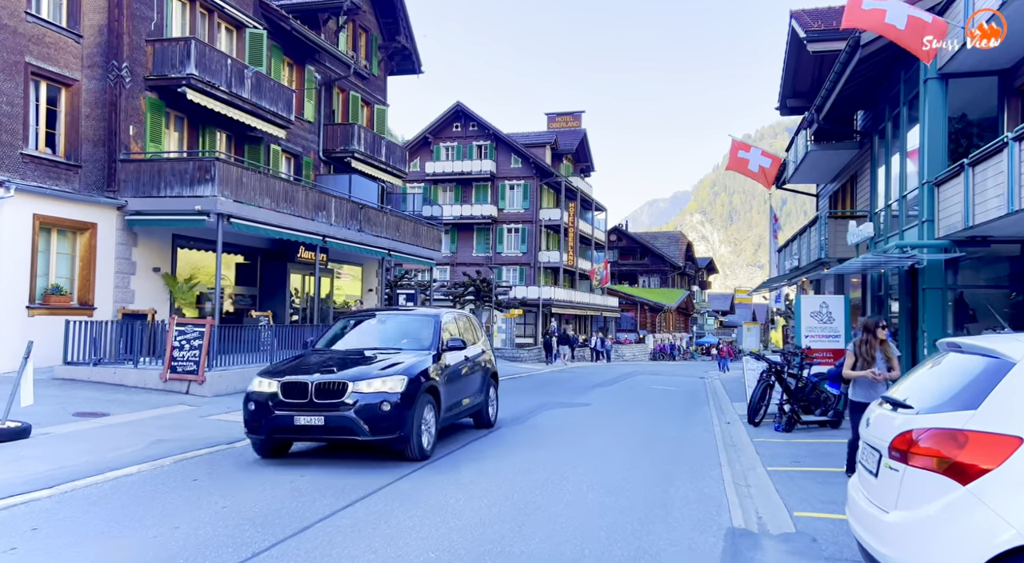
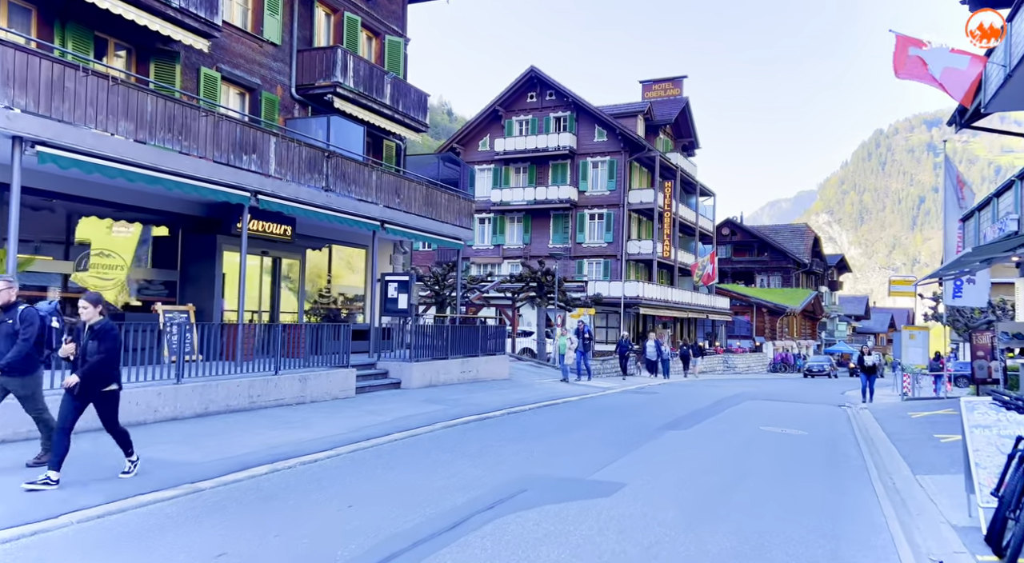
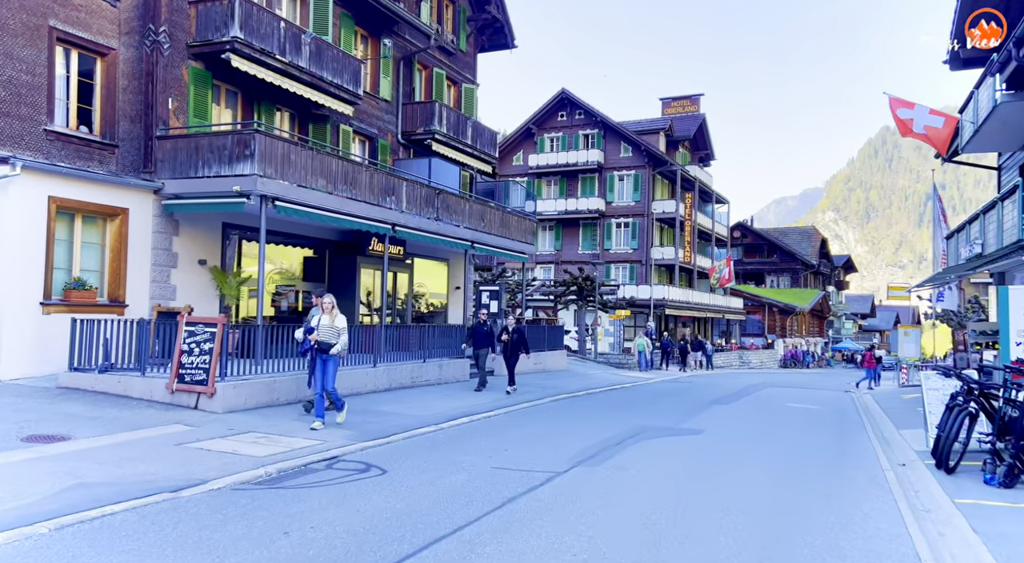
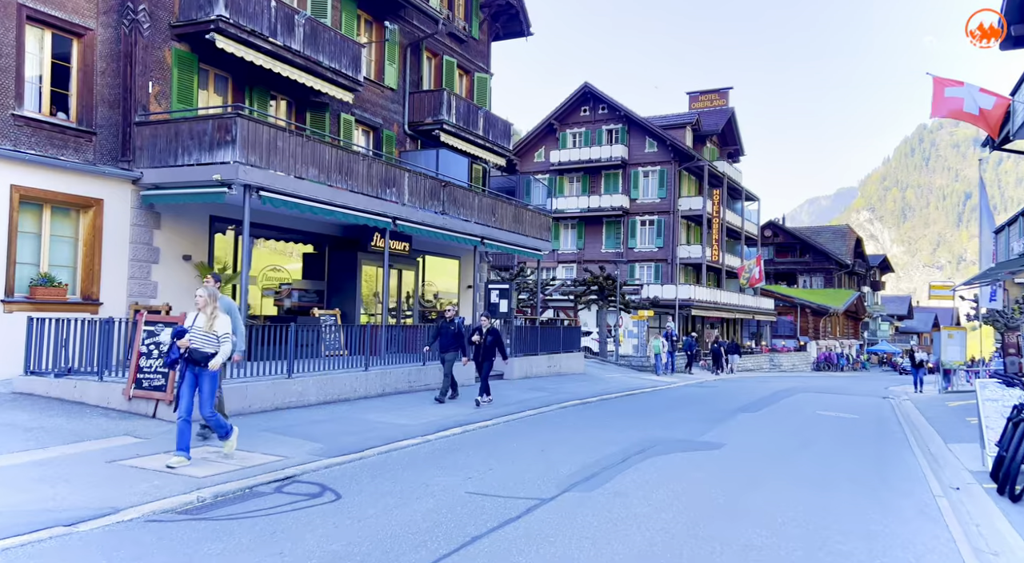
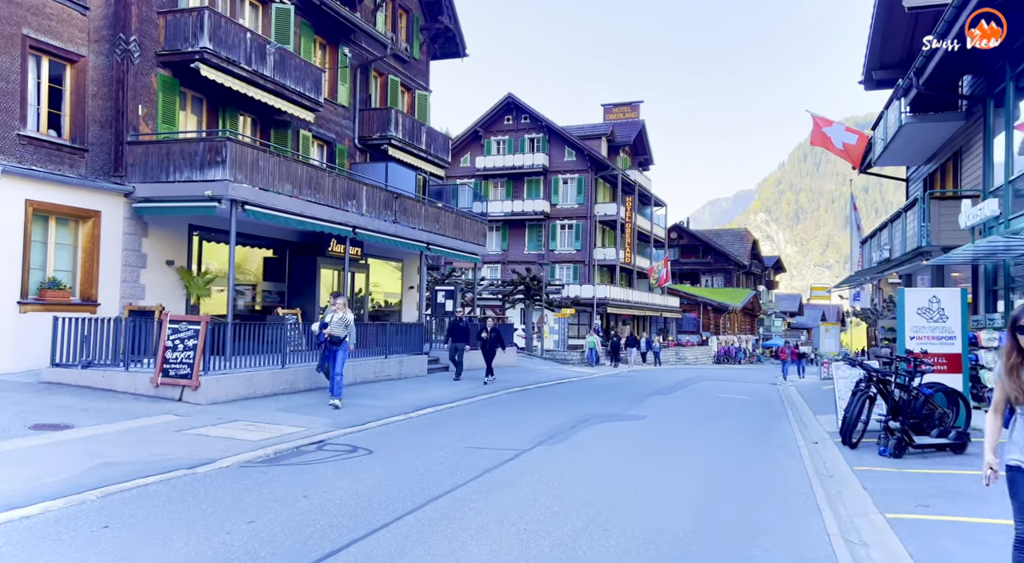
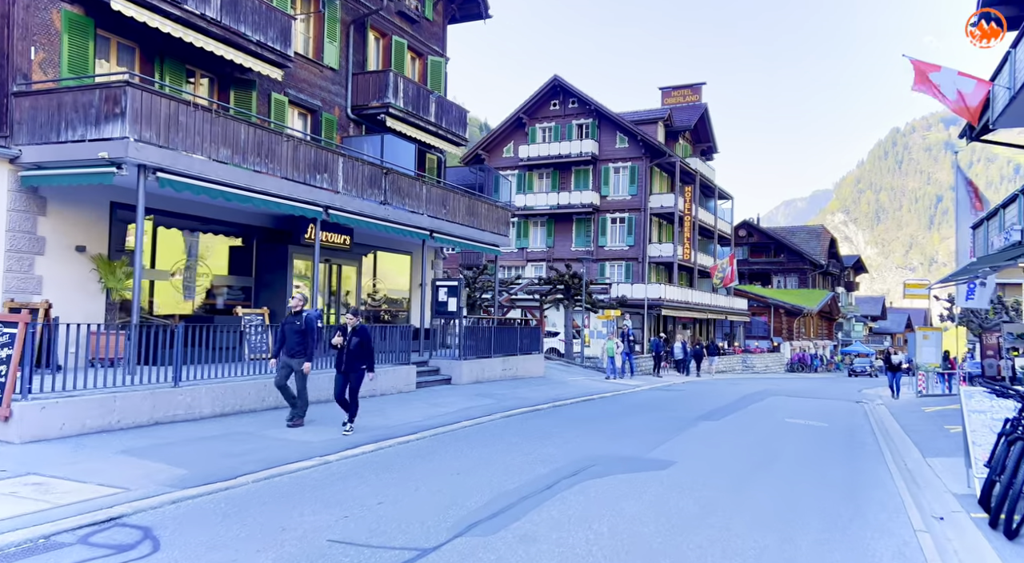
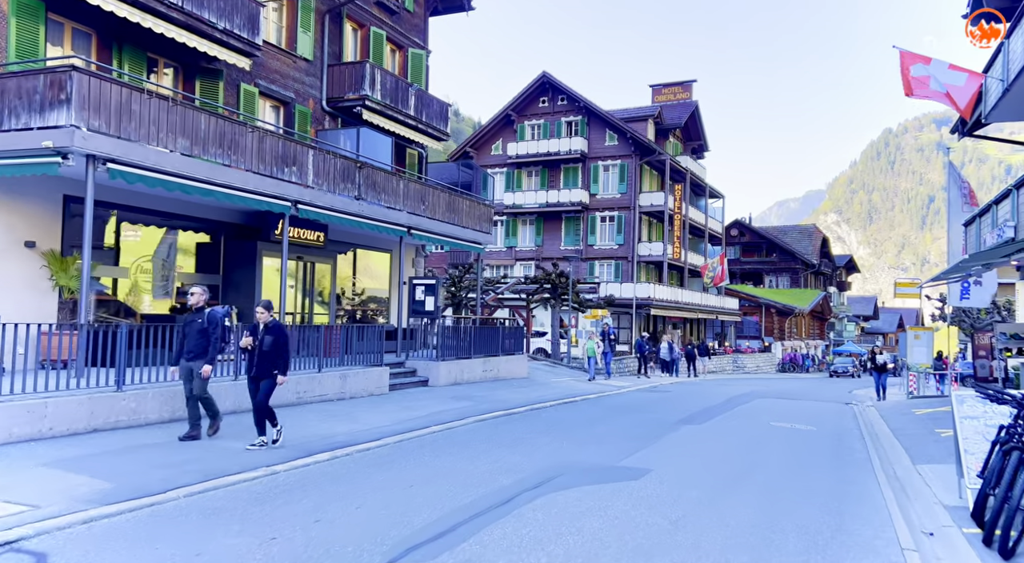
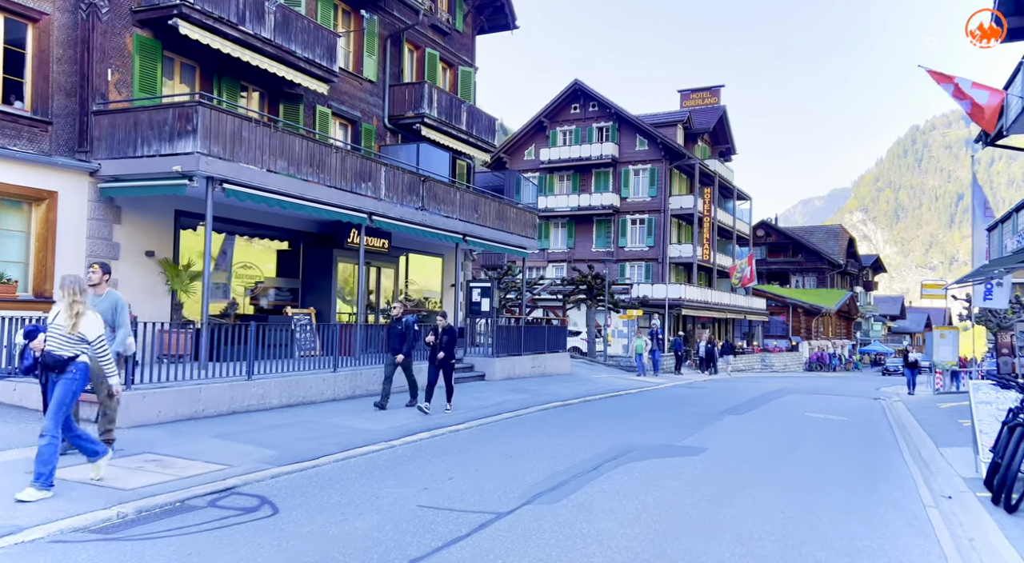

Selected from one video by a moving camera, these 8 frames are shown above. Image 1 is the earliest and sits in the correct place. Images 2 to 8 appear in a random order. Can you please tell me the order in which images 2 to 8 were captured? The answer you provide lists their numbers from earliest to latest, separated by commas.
5, 3, 4, 8, 6, 7, 2
